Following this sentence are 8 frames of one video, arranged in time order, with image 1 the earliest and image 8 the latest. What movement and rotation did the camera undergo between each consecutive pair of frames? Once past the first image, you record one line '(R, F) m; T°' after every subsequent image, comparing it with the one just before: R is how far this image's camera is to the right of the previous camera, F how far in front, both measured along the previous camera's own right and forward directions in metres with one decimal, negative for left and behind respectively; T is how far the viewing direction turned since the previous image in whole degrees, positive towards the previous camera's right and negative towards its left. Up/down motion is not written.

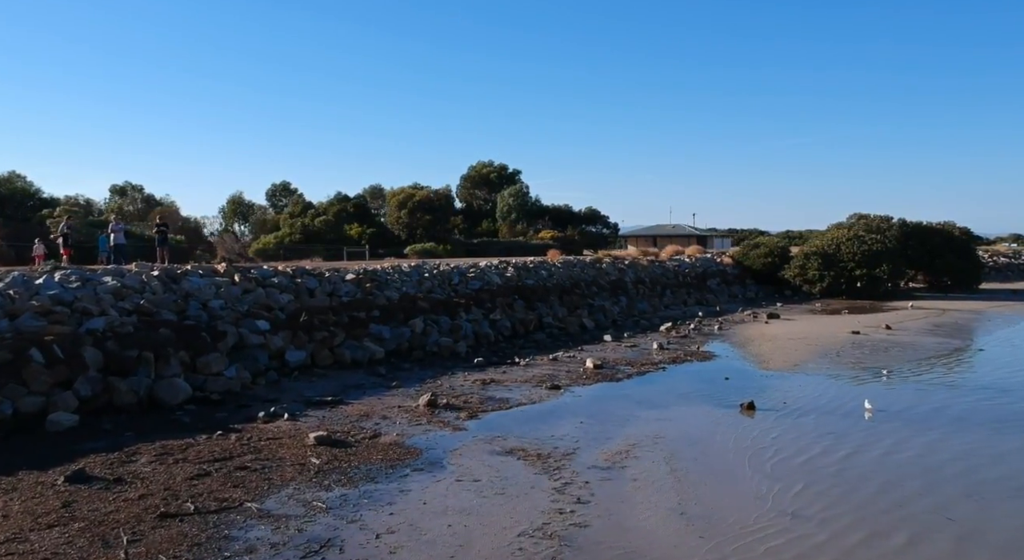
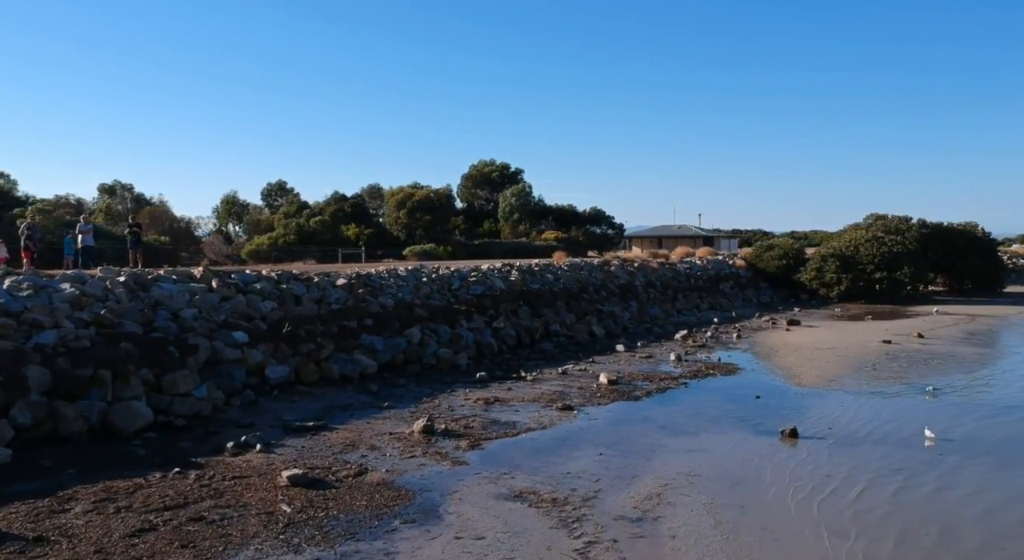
(-0.1, +1.6) m; 0°
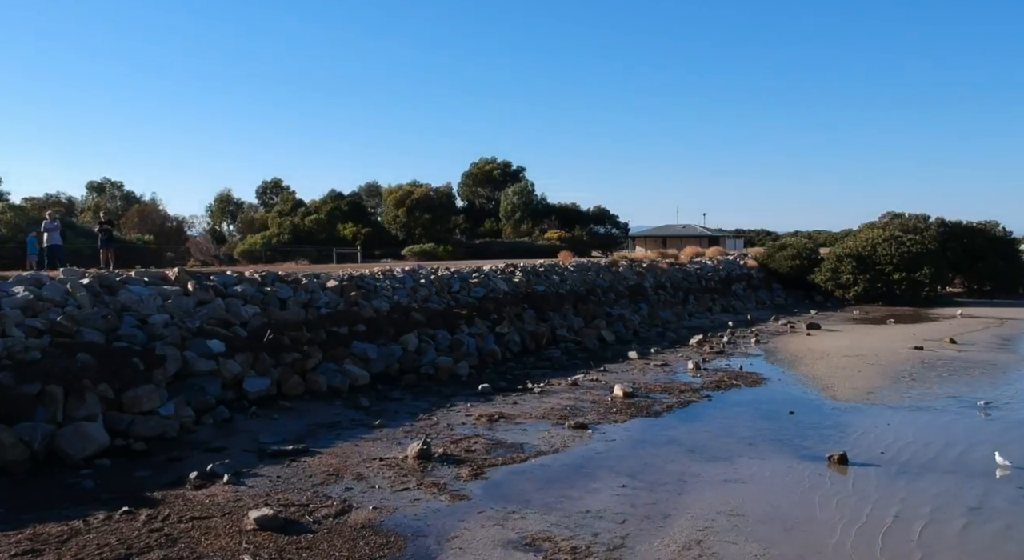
(-0.1, +1.4) m; 0°
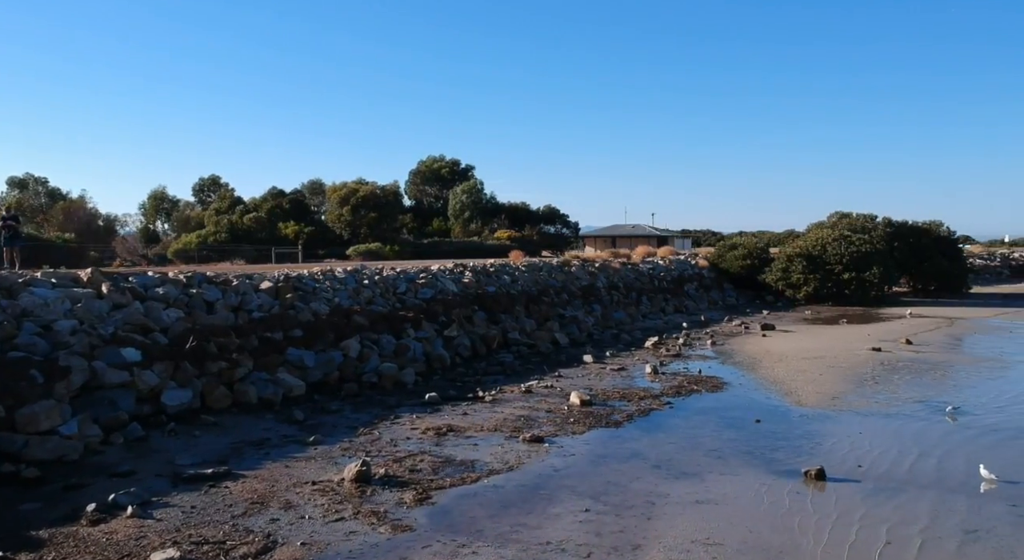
(0.0, +1.0) m; +3°
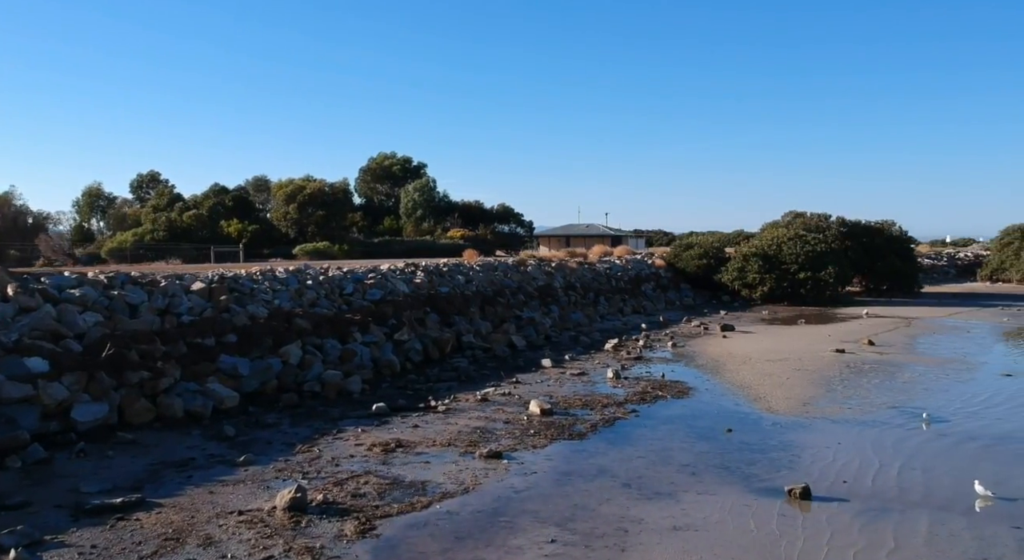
(0.0, +1.0) m; +3°
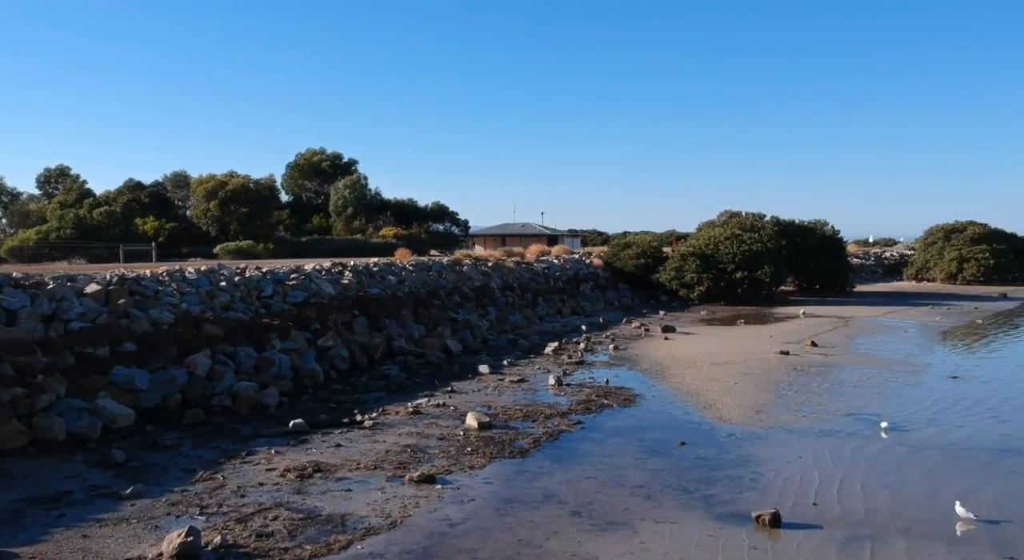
(0.0, +1.1) m; +4°
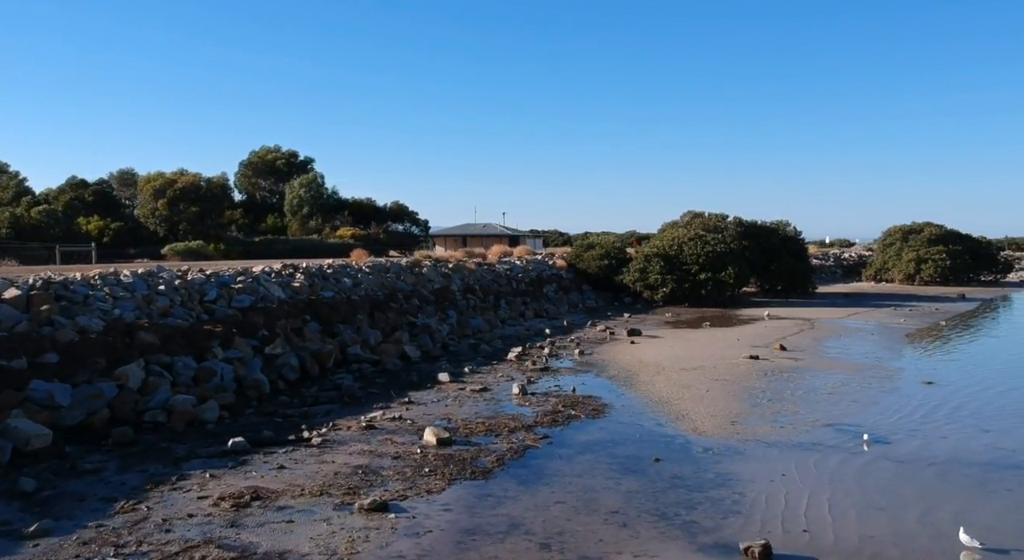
(0.0, +0.9) m; +2°
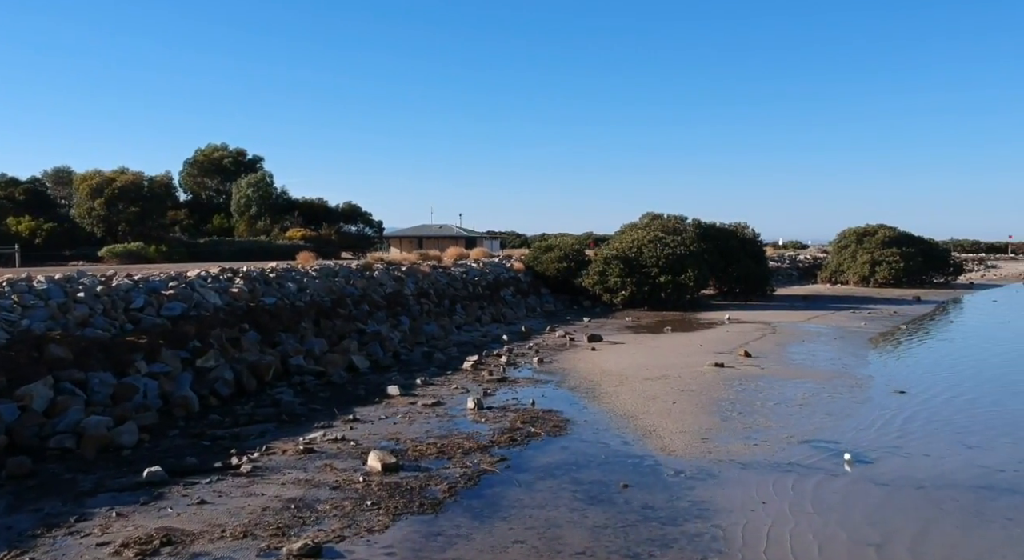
(0.0, +1.0) m; +3°
